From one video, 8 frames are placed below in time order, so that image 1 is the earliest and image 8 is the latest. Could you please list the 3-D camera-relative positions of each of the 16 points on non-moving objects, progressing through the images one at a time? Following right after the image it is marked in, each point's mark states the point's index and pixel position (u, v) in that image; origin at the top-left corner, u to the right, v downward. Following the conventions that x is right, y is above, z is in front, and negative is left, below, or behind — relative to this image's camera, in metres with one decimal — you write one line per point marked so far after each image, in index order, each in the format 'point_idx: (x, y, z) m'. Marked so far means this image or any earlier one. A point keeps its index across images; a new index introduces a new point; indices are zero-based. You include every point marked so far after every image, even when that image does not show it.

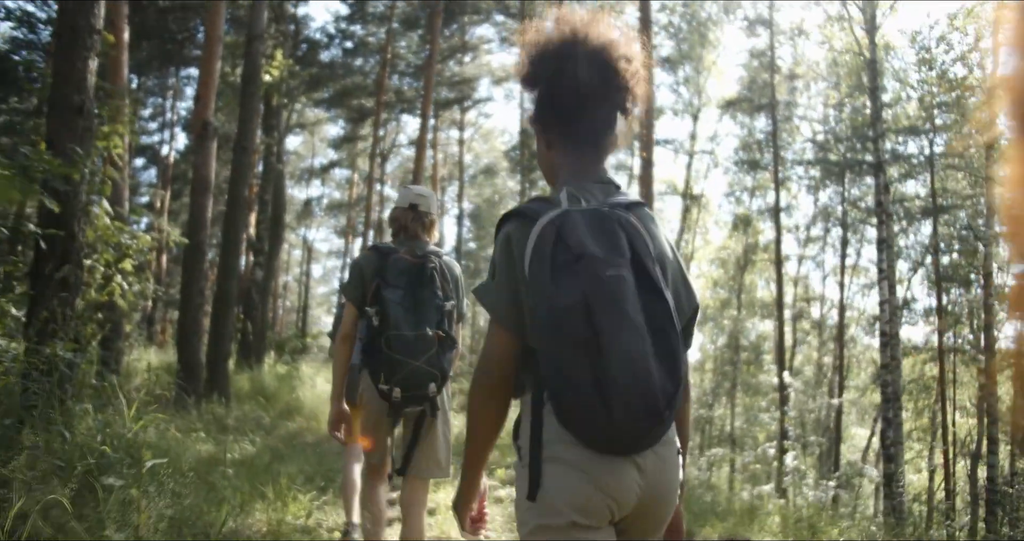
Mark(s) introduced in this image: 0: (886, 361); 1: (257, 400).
0: (+6.2, -1.5, +15.2) m
1: (-3.1, -1.6, +11.5) m
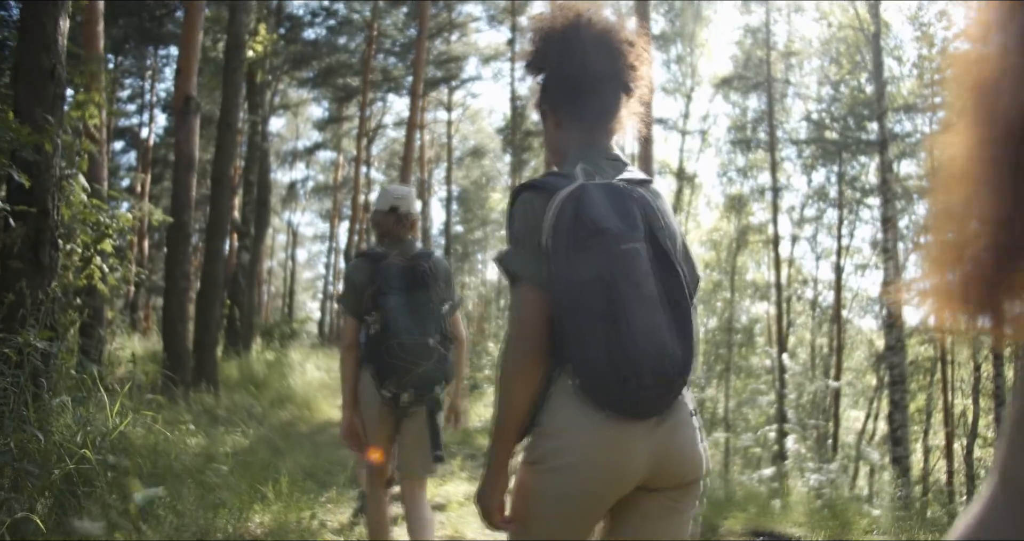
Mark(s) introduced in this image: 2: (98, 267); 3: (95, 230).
0: (+6.1, -1.1, +14.9) m
1: (-3.1, -1.4, +11.1) m
2: (-3.1, 0.0, +6.9) m
3: (-3.0, +0.3, +6.8) m
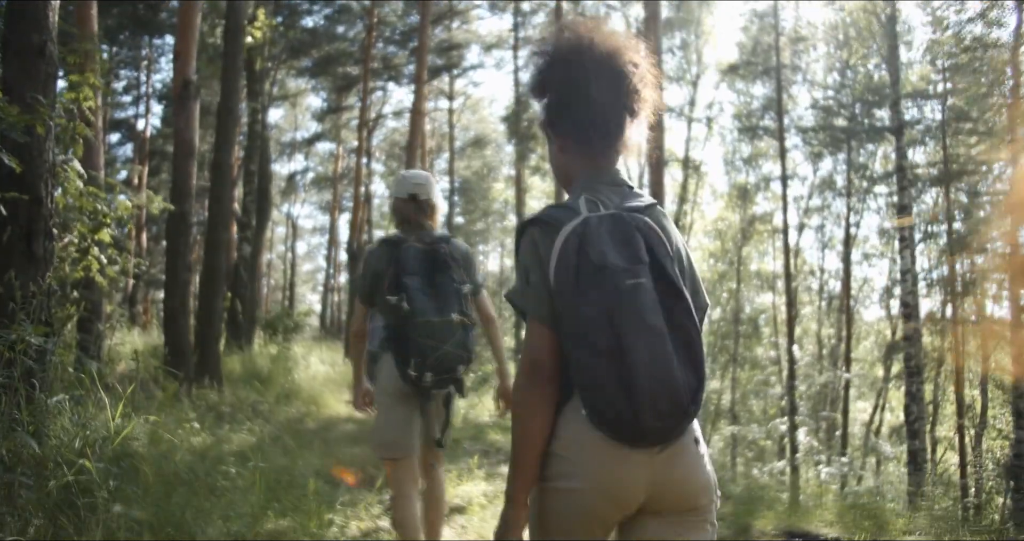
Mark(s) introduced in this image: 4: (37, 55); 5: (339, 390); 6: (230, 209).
0: (+6.2, -1.0, +14.7) m
1: (-3.0, -1.3, +10.8) m
2: (-3.0, +0.1, +6.6) m
3: (-2.9, +0.4, +6.5) m
4: (-2.6, +1.2, +5.1) m
5: (-2.2, -1.5, +11.9) m
6: (-3.4, +0.8, +11.4) m
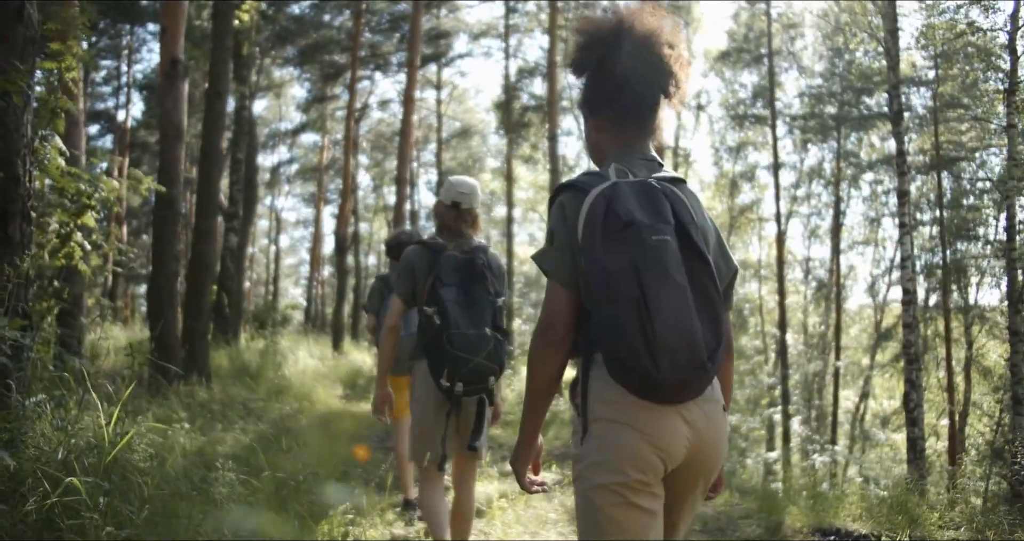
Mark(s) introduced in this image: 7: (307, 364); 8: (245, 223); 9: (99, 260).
0: (+6.1, -0.8, +14.4) m
1: (-3.0, -1.2, +10.4) m
2: (-2.9, +0.2, +6.2) m
3: (-2.9, +0.4, +6.1) m
4: (-2.5, +1.2, +4.7) m
5: (-2.2, -1.4, +11.5) m
6: (-3.4, +0.9, +11.0) m
7: (-2.7, -1.2, +12.2) m
8: (-4.7, +0.8, +16.5) m
9: (-3.1, +0.1, +6.9) m
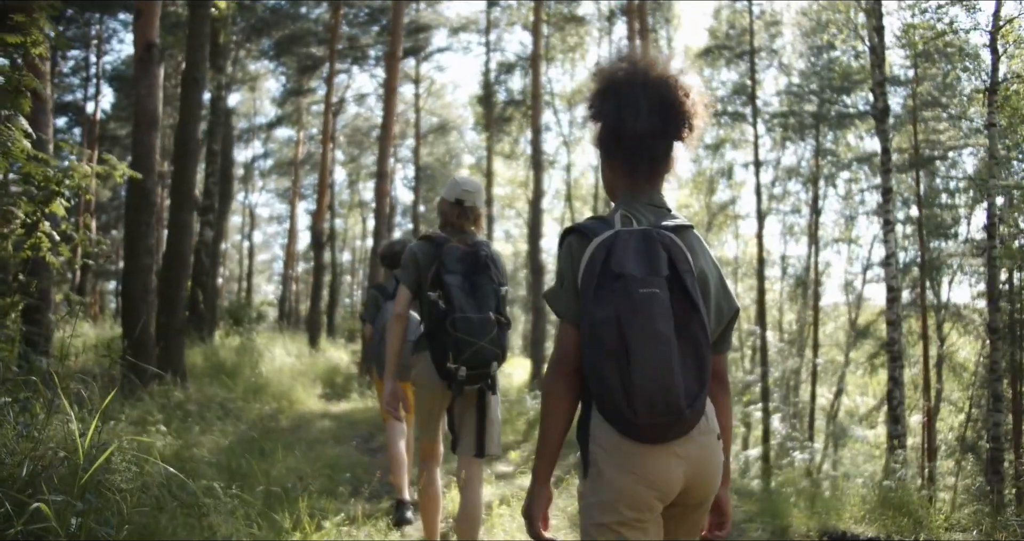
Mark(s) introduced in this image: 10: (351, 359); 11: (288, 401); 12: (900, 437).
0: (+5.8, -0.8, +14.4) m
1: (-3.2, -1.2, +10.1) m
2: (-2.9, +0.2, +5.9) m
3: (-2.9, +0.5, +5.8) m
4: (-2.5, +1.3, +4.4) m
5: (-2.4, -1.4, +11.2) m
6: (-3.6, +0.9, +10.6) m
7: (-2.9, -1.2, +11.9) m
8: (-5.0, +0.9, +16.1) m
9: (-3.1, +0.1, +6.6) m
10: (-3.0, -1.7, +17.7) m
11: (-2.3, -1.3, +9.6) m
12: (+6.0, -2.6, +14.5) m
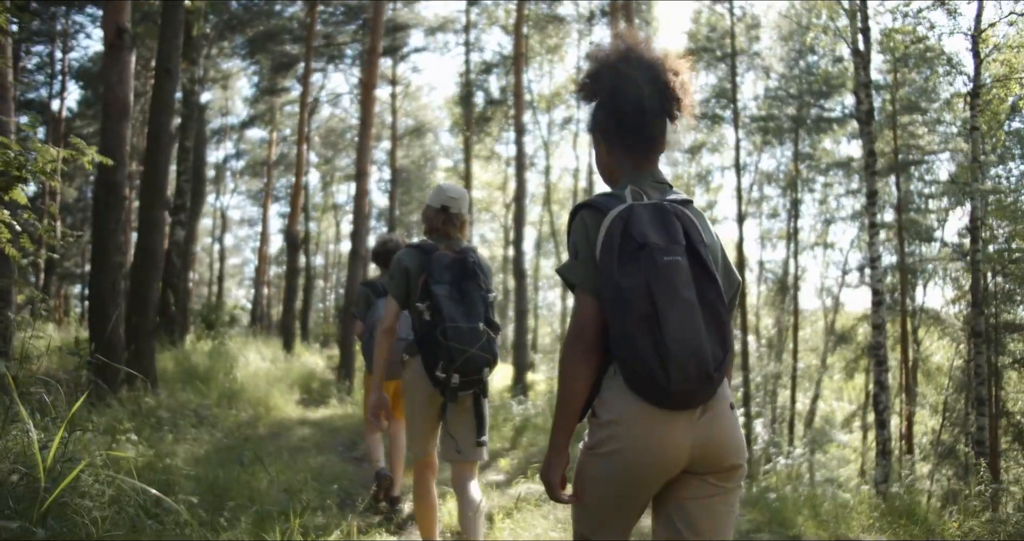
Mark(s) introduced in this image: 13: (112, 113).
0: (+5.5, -0.8, +14.2) m
1: (-3.3, -1.2, +9.7) m
2: (-3.0, +0.2, +5.5) m
3: (-2.9, +0.5, +5.4) m
4: (-2.5, +1.3, +4.0) m
5: (-2.6, -1.4, +10.8) m
6: (-3.8, +0.9, +10.2) m
7: (-3.1, -1.2, +11.5) m
8: (-5.4, +0.9, +15.7) m
9: (-3.2, +0.1, +6.2) m
10: (-3.4, -1.7, +17.2) m
11: (-2.4, -1.3, +9.2) m
12: (+5.7, -2.6, +14.3) m
13: (-3.9, +1.5, +9.1) m
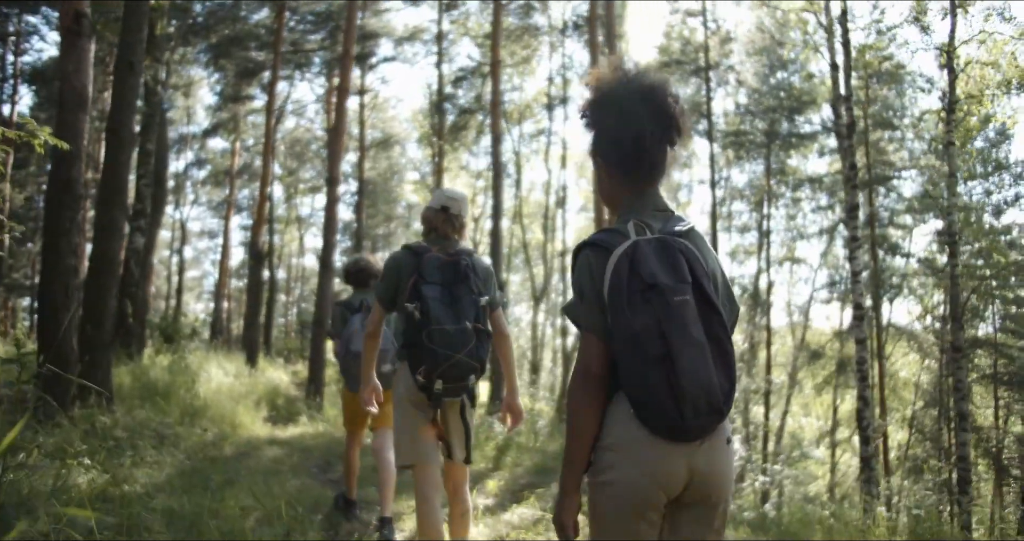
0: (+5.2, -1.0, +14.0) m
1: (-3.5, -1.3, +9.1) m
2: (-3.0, +0.2, +4.9) m
3: (-2.9, +0.5, +4.8) m
4: (-2.5, +1.3, +3.5) m
5: (-2.9, -1.5, +10.2) m
6: (-4.0, +0.8, +9.6) m
7: (-3.4, -1.3, +10.9) m
8: (-5.8, +0.7, +15.0) m
9: (-3.2, +0.1, +5.6) m
10: (-3.9, -1.9, +16.6) m
11: (-2.6, -1.4, +8.6) m
12: (+5.3, -2.8, +14.0) m
13: (-4.0, +1.4, +8.5) m
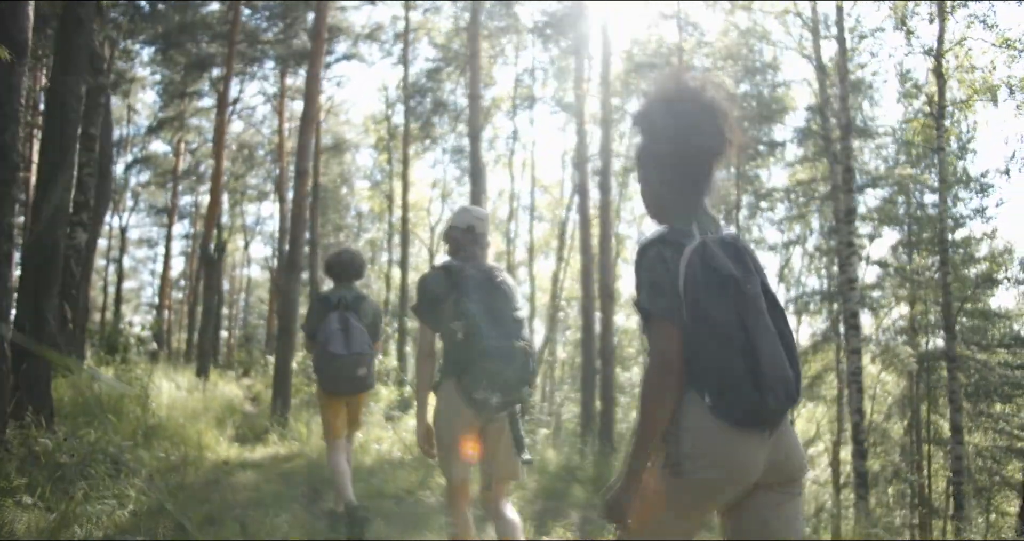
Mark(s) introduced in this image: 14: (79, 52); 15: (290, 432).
0: (+4.8, -1.2, +13.3) m
1: (-3.5, -1.2, +7.9) m
2: (-2.8, +0.3, +3.8) m
3: (-2.7, +0.6, +3.7) m
4: (-2.1, +1.4, +2.5) m
5: (-3.0, -1.5, +9.1) m
6: (-4.0, +0.9, +8.5) m
7: (-3.5, -1.3, +9.7) m
8: (-6.2, +0.7, +13.7) m
9: (-3.0, +0.2, +4.5) m
10: (-4.4, -2.0, +15.4) m
11: (-2.6, -1.4, +7.5) m
12: (+4.9, -3.0, +13.4) m
13: (-4.0, +1.4, +7.3) m
14: (-3.9, +1.9, +8.4) m
15: (-2.3, -1.6, +9.3) m
